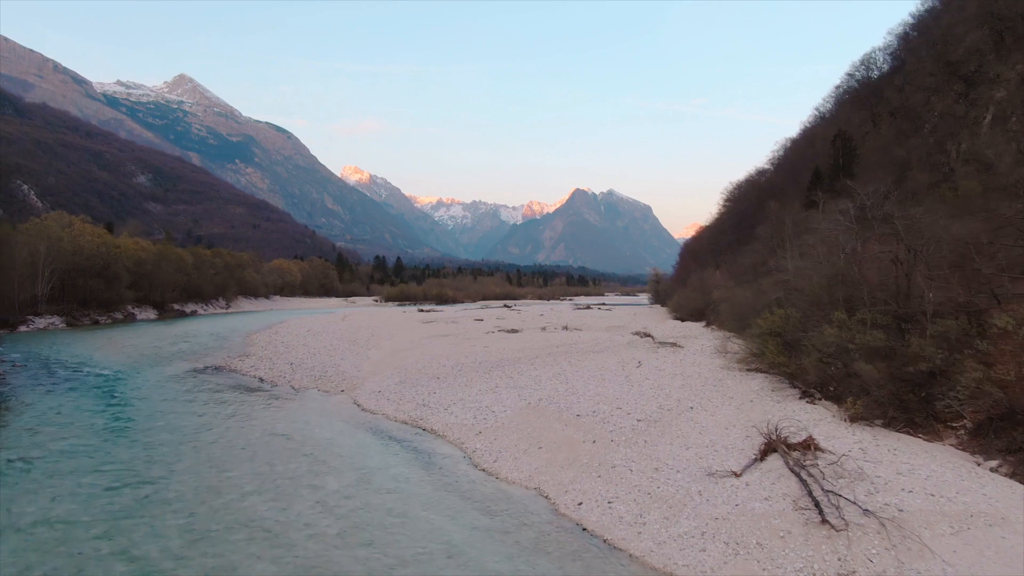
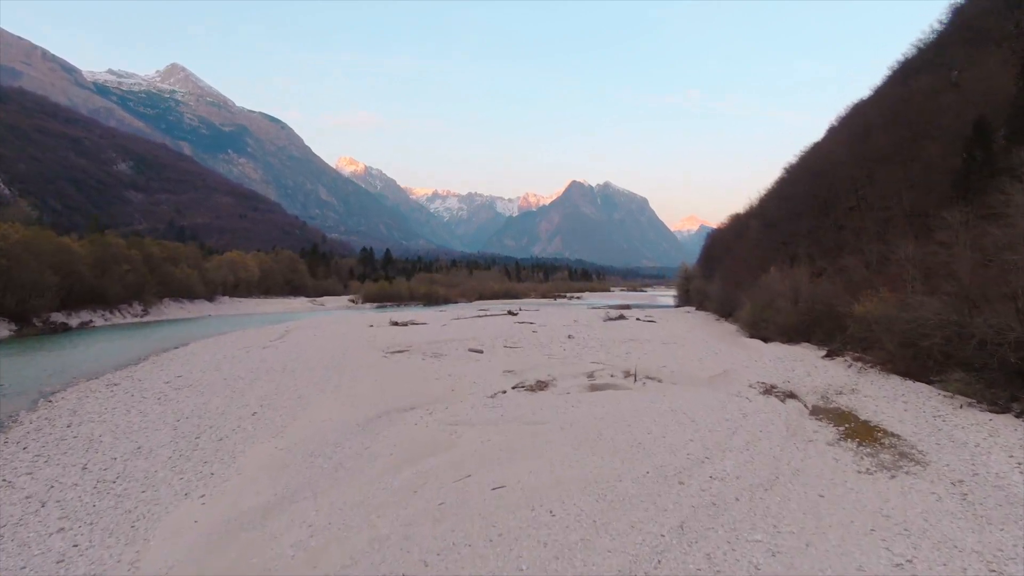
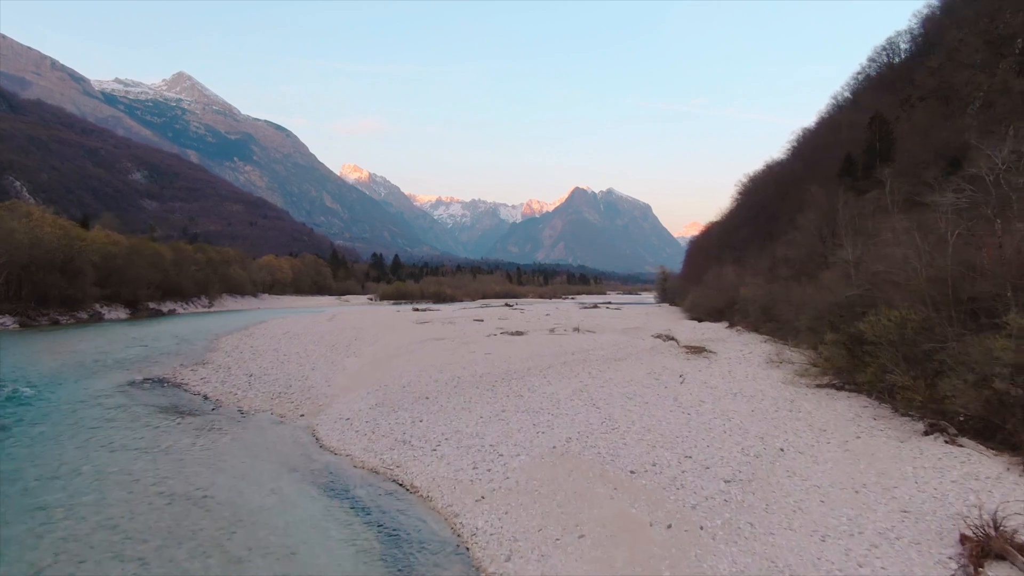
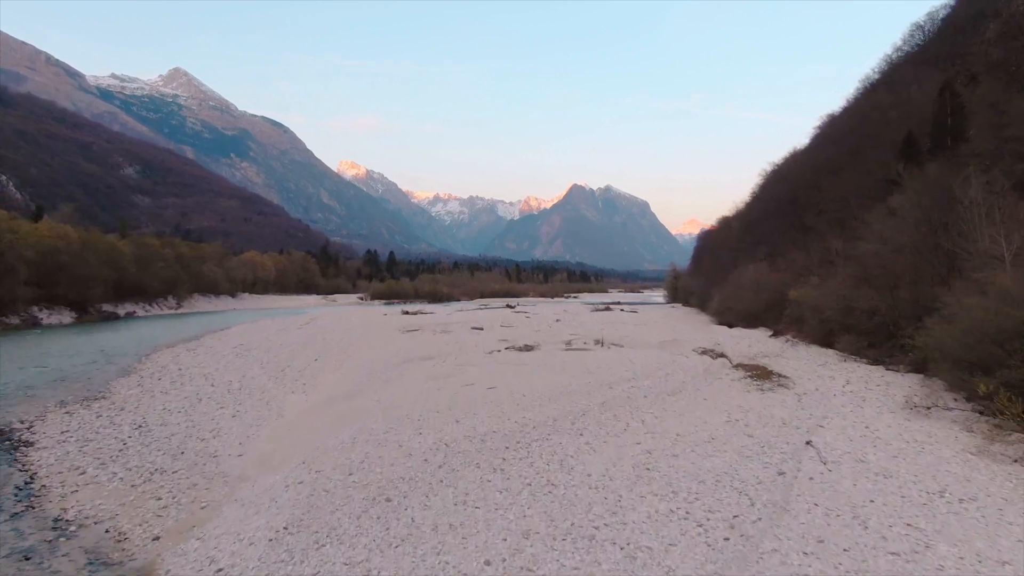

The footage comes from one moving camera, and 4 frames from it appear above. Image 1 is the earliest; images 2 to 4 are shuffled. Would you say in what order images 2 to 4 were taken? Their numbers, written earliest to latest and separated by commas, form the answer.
3, 4, 2
